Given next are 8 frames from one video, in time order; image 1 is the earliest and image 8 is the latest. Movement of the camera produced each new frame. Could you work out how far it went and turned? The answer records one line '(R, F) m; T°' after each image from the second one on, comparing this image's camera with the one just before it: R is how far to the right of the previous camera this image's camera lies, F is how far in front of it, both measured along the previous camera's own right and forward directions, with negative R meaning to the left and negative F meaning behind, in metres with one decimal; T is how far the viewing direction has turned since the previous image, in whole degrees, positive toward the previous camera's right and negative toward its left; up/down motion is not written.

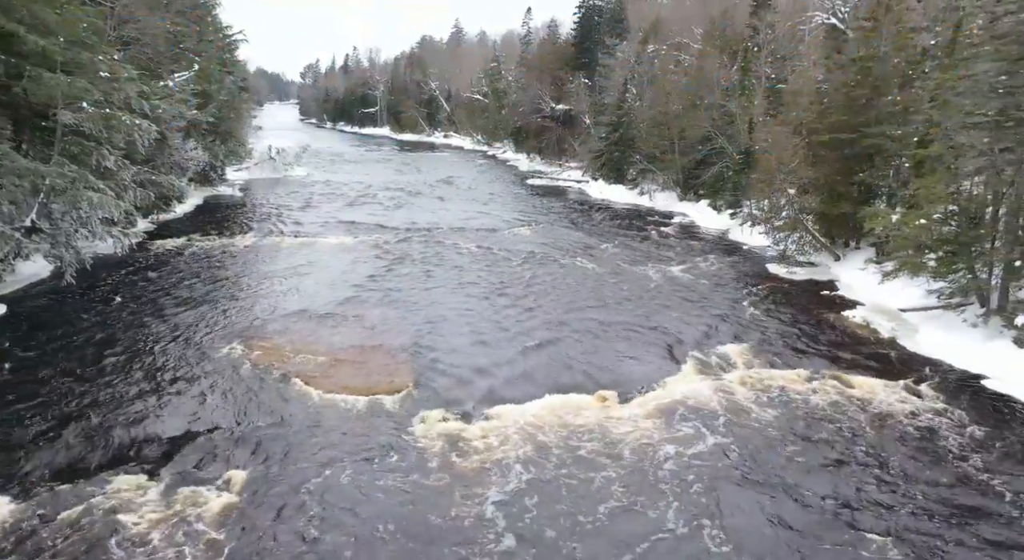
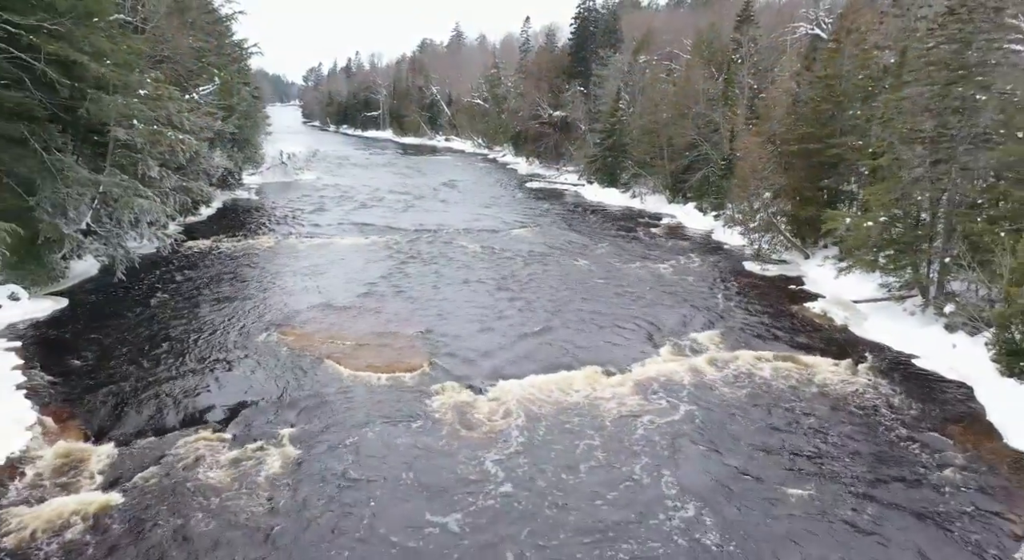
(0.0, -2.1) m; 0°
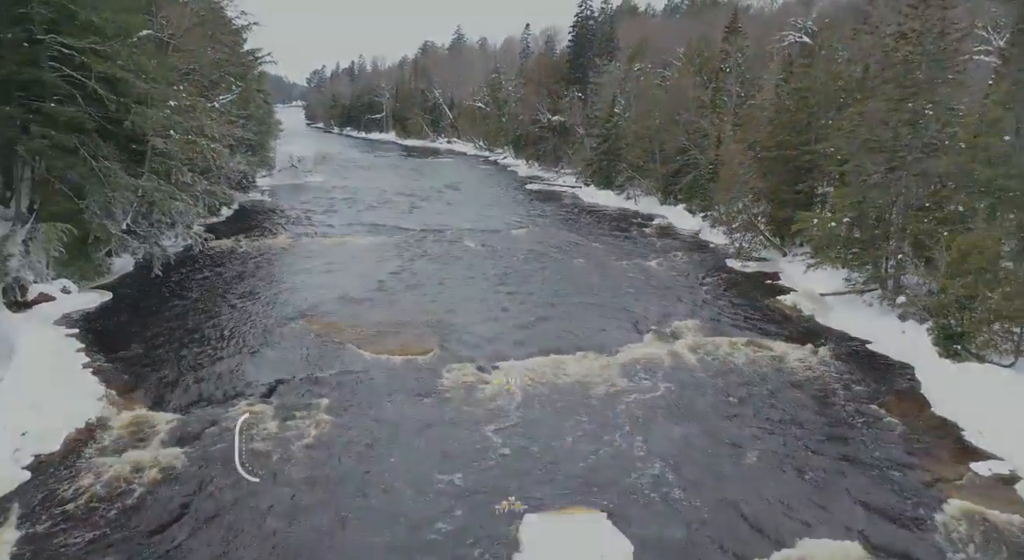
(0.0, -1.8) m; 0°
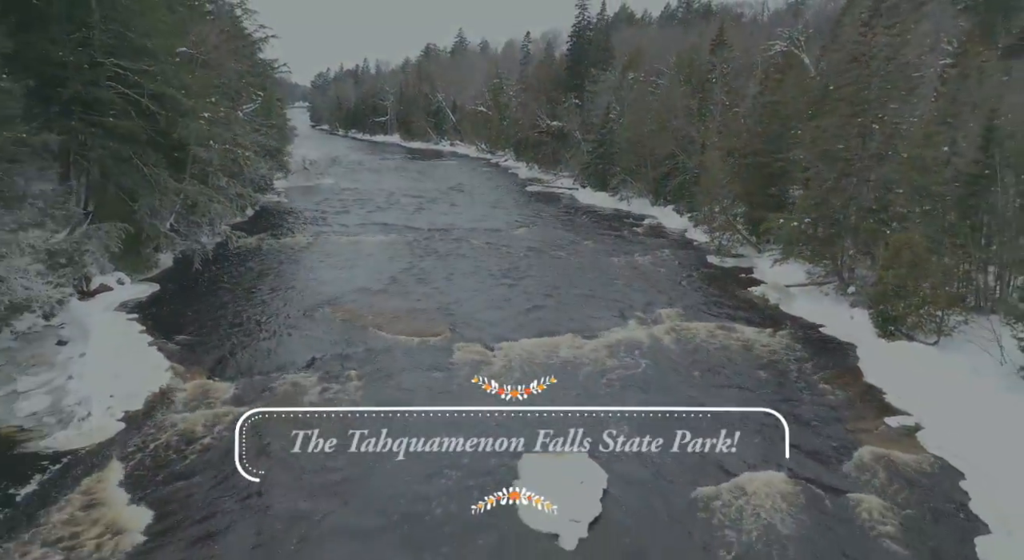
(0.0, -2.5) m; 0°
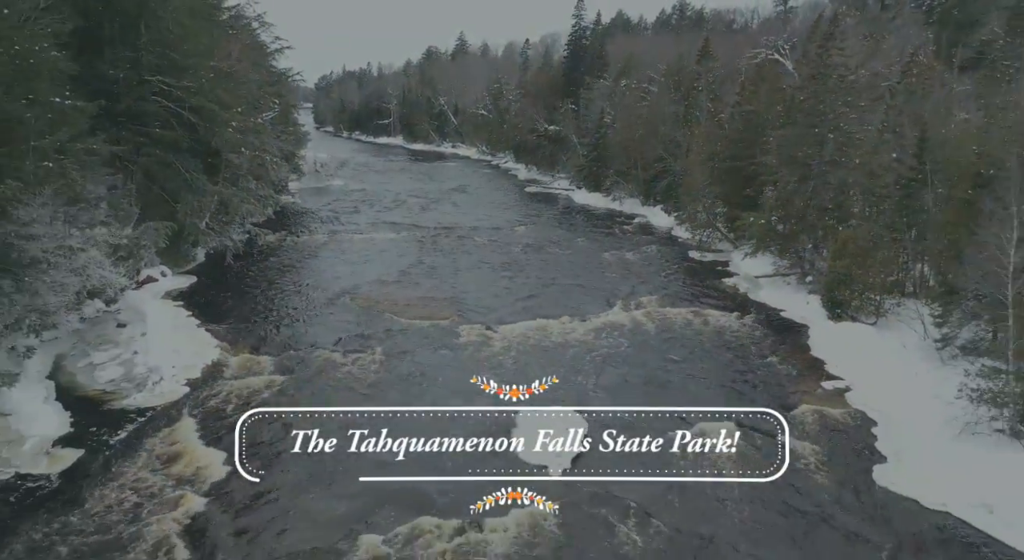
(0.0, -2.6) m; 0°
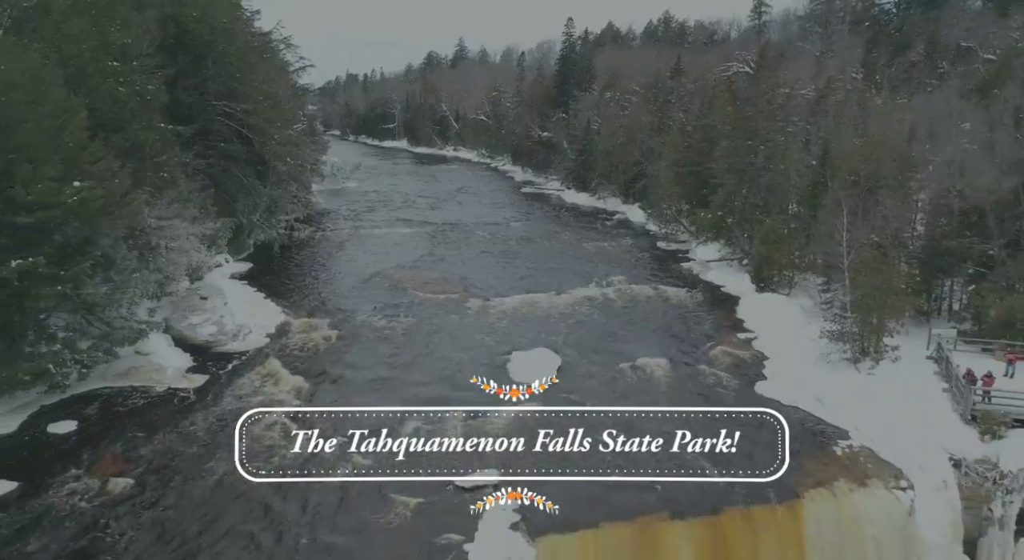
(+0.1, -5.5) m; 0°
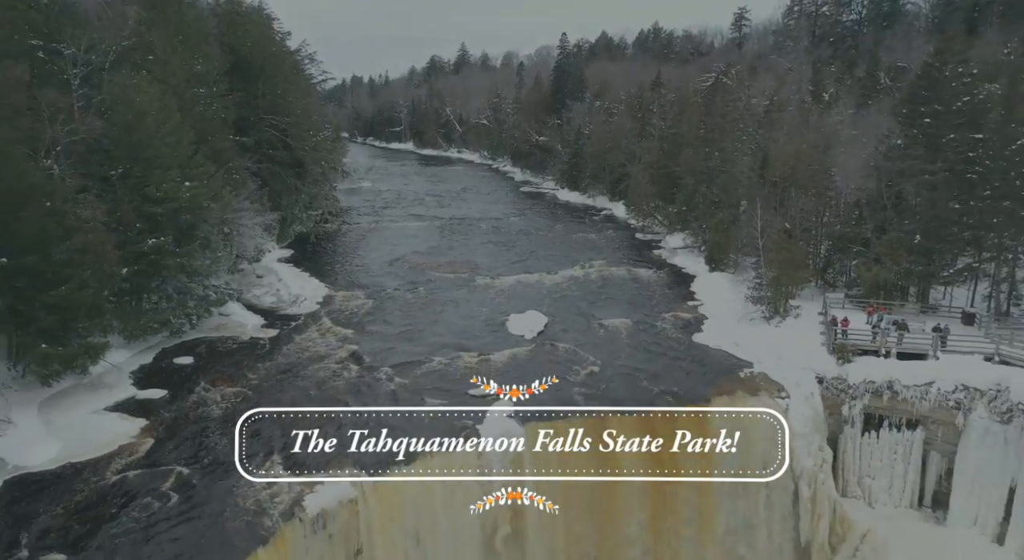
(+0.1, -5.7) m; 0°
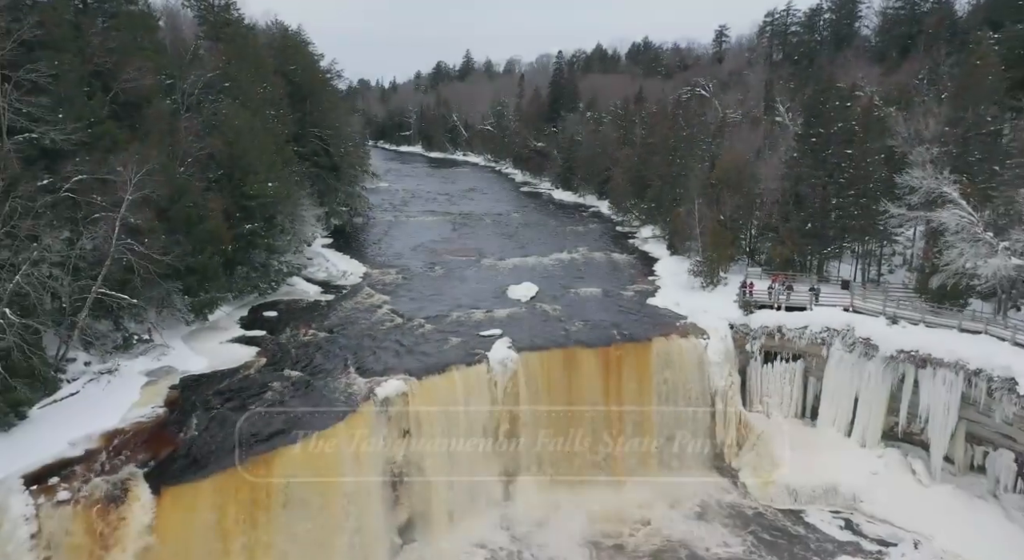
(+0.1, -7.5) m; 0°
